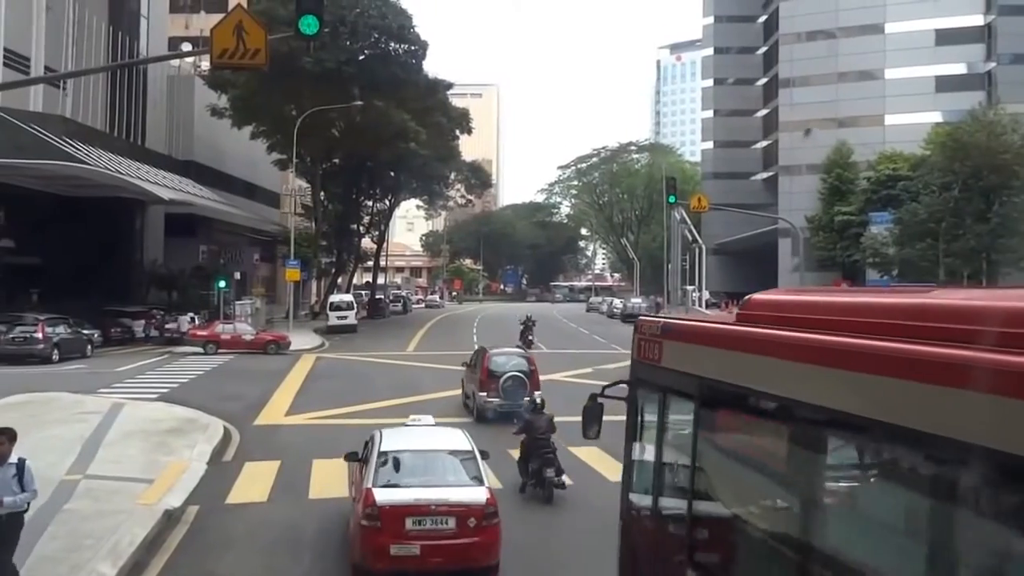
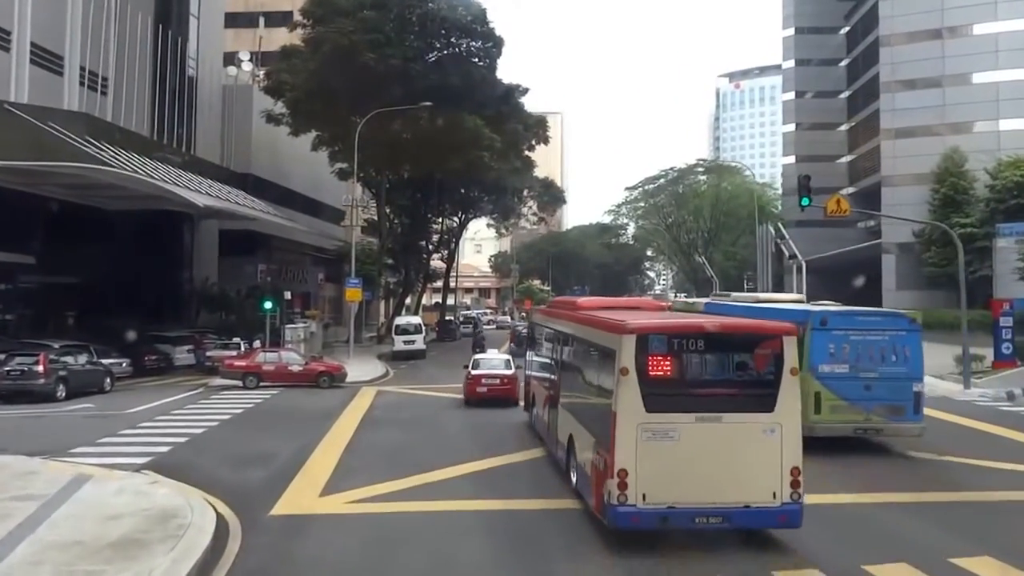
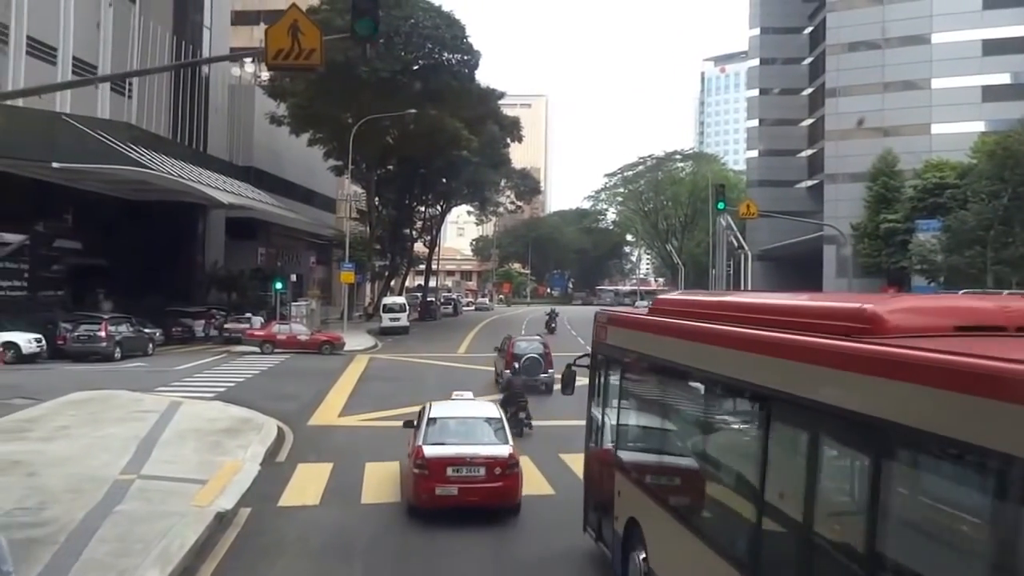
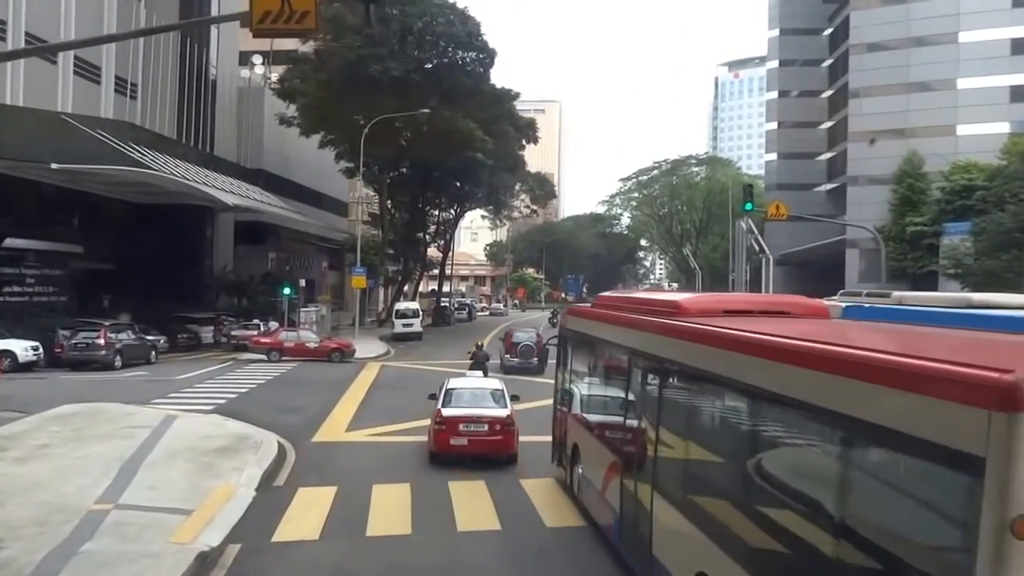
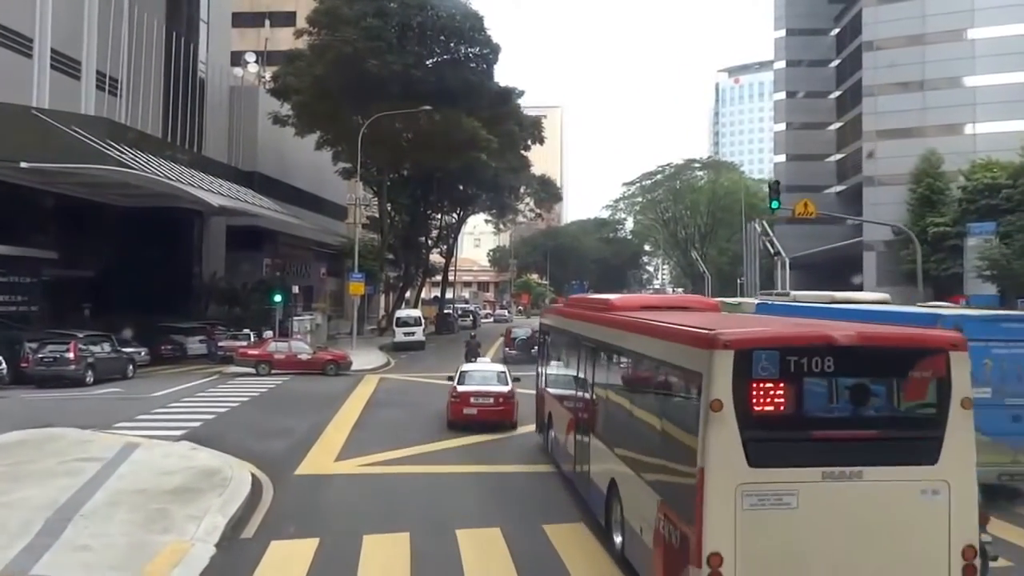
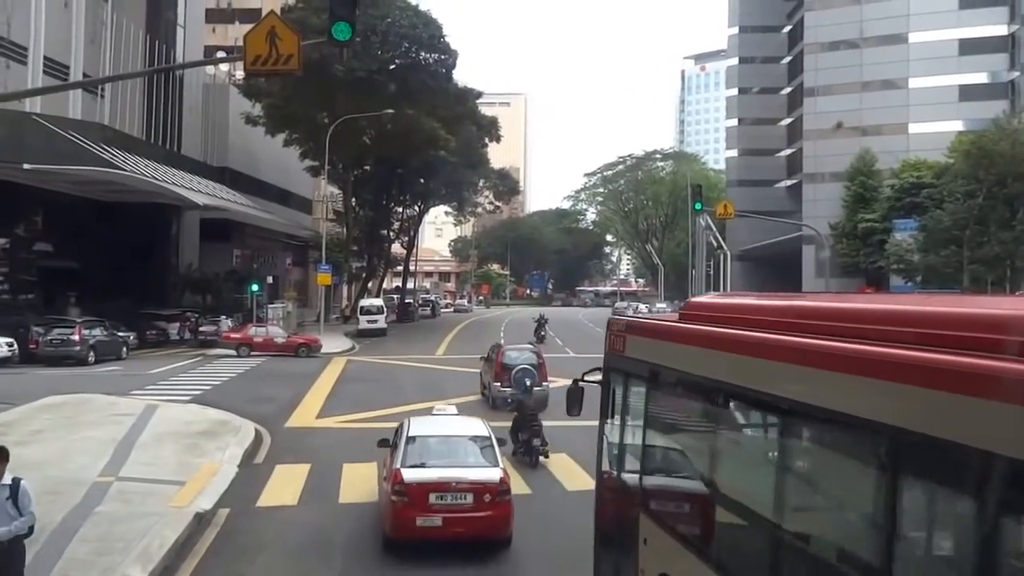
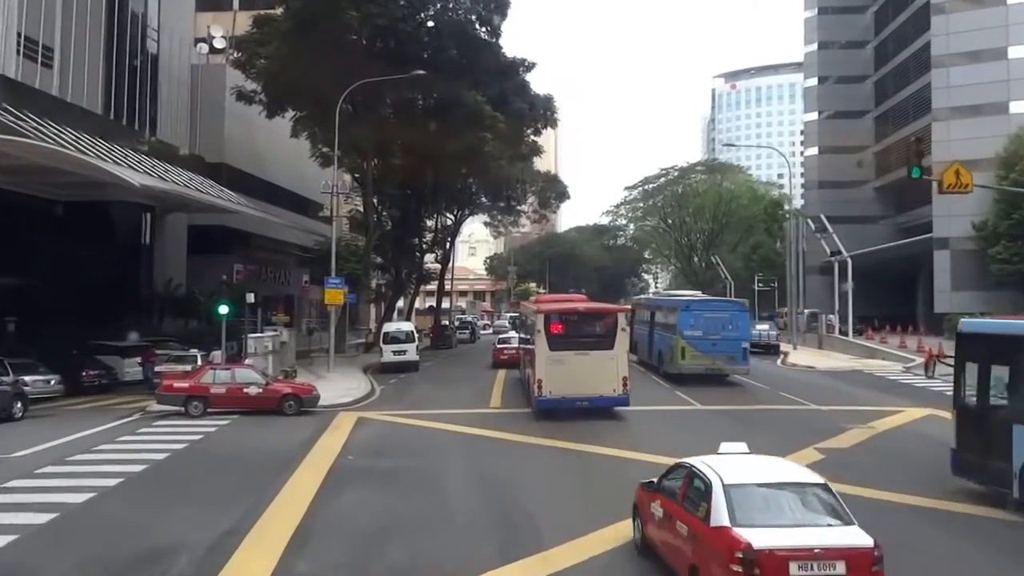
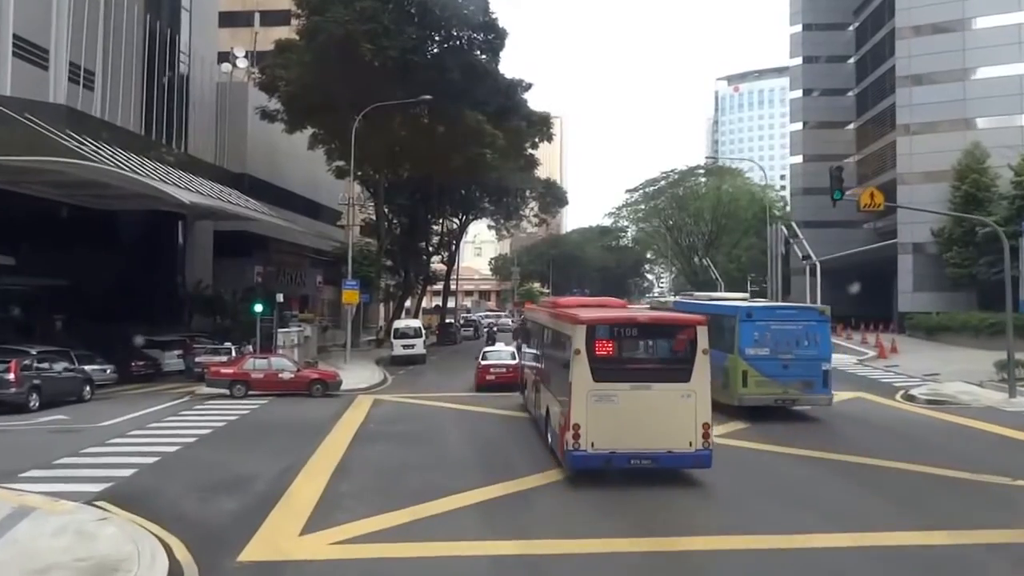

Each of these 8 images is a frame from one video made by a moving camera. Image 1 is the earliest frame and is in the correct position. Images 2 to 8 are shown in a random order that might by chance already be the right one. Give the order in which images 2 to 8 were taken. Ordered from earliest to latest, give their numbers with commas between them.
6, 3, 4, 5, 2, 8, 7
